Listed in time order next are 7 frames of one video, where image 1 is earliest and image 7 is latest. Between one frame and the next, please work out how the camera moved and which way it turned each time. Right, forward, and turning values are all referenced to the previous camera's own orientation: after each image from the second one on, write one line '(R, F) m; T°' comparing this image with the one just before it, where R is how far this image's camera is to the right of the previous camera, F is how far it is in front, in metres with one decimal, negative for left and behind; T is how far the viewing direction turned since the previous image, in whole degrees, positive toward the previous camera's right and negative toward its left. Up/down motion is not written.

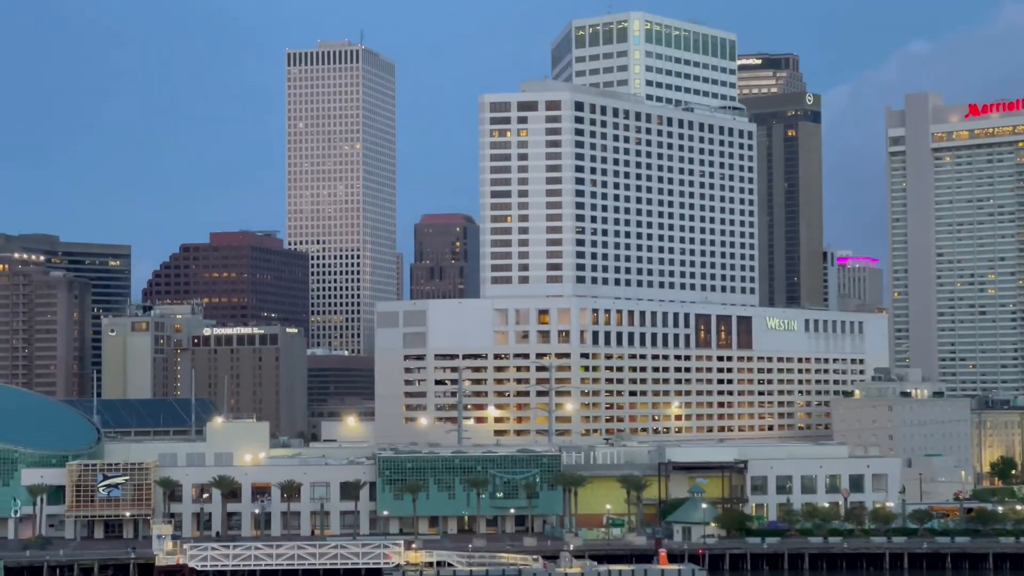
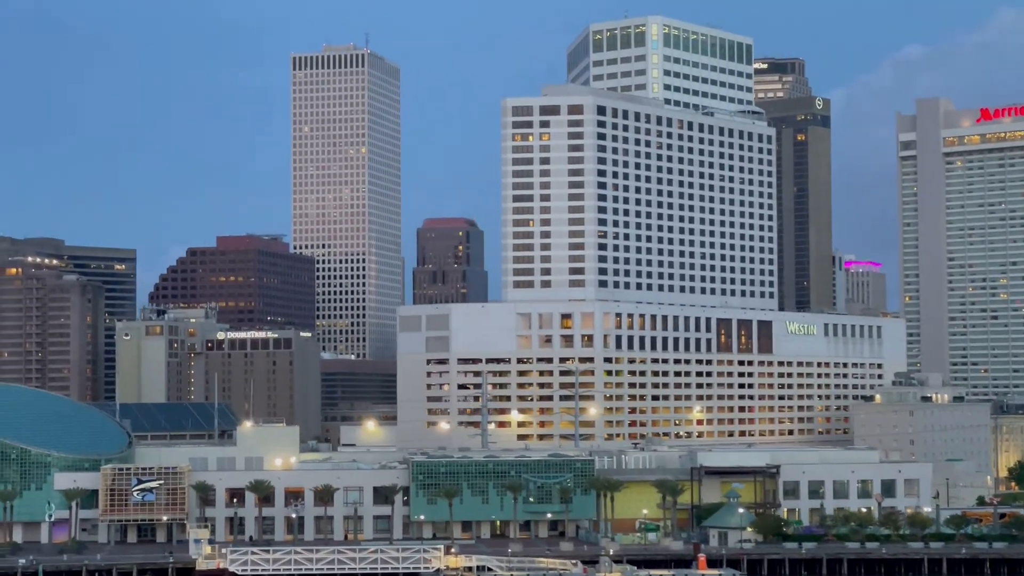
(-2.4, +0.1) m; 0°
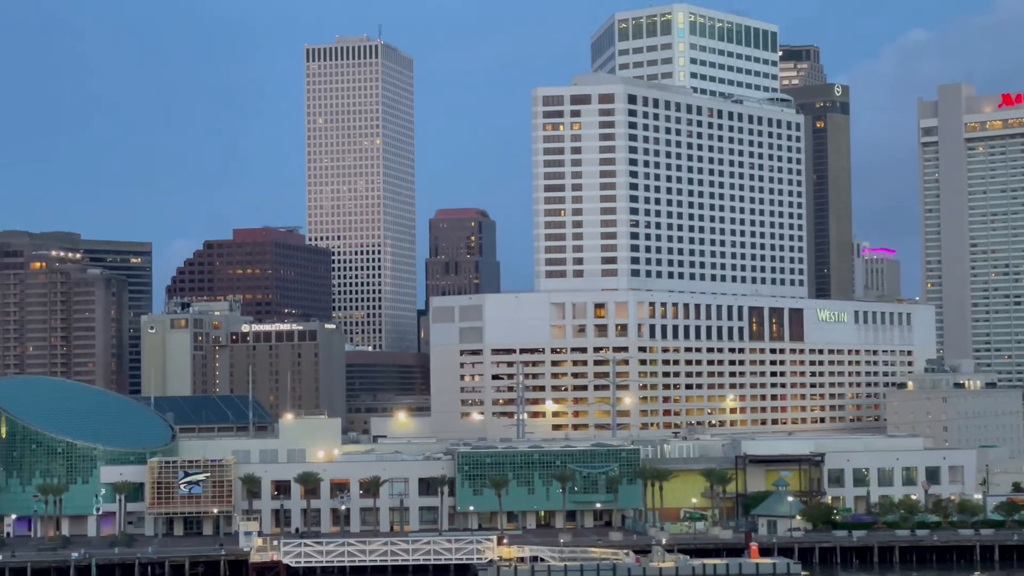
(-2.4, +0.2) m; 0°
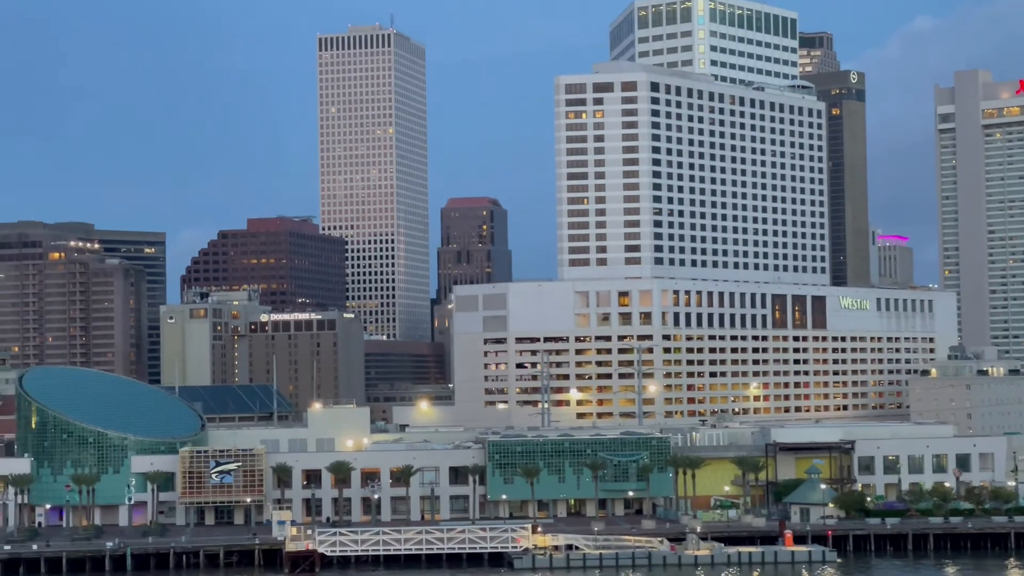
(-1.4, +0.1) m; 0°
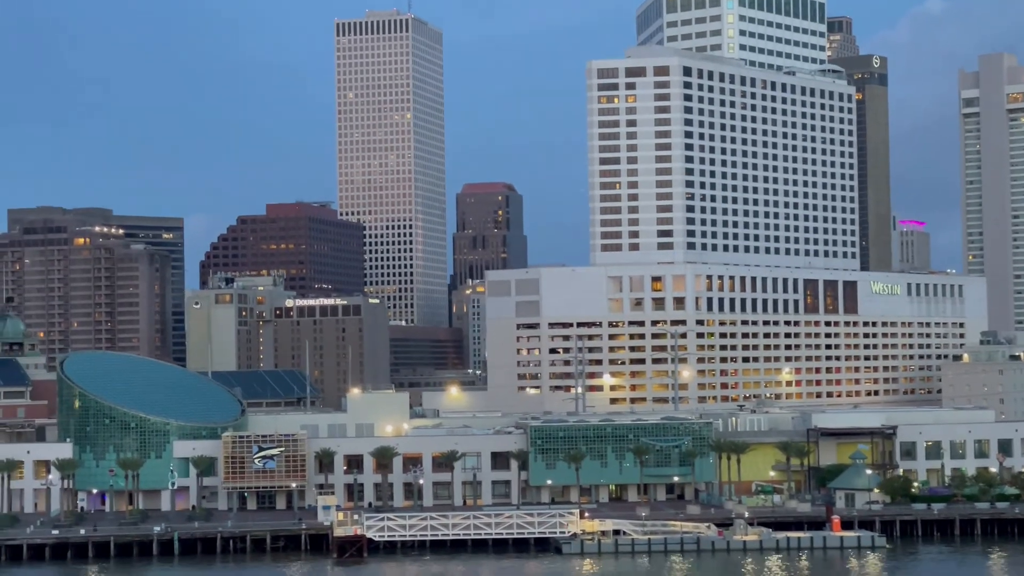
(-2.0, +0.2) m; 0°
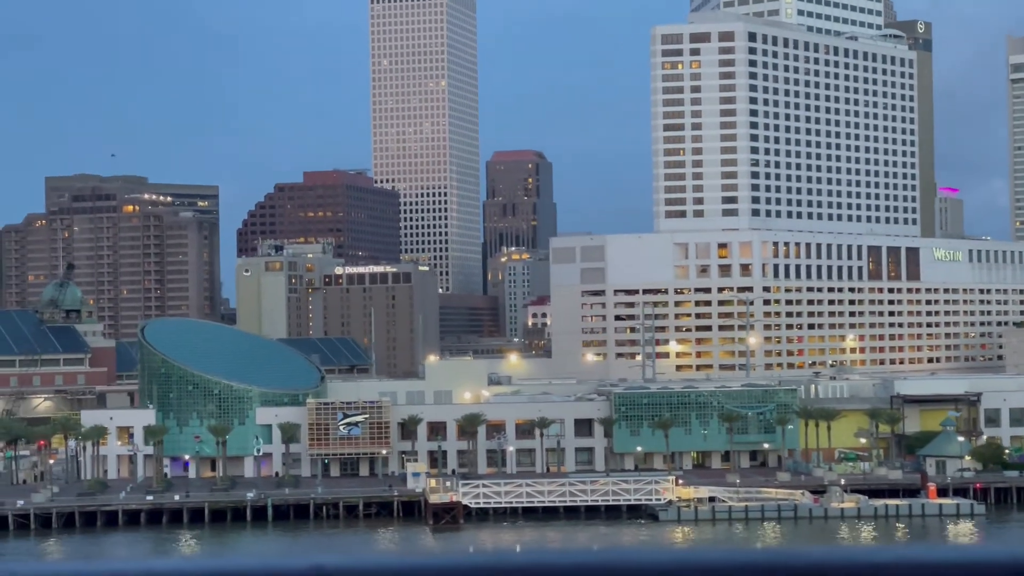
(-4.1, +0.5) m; -1°
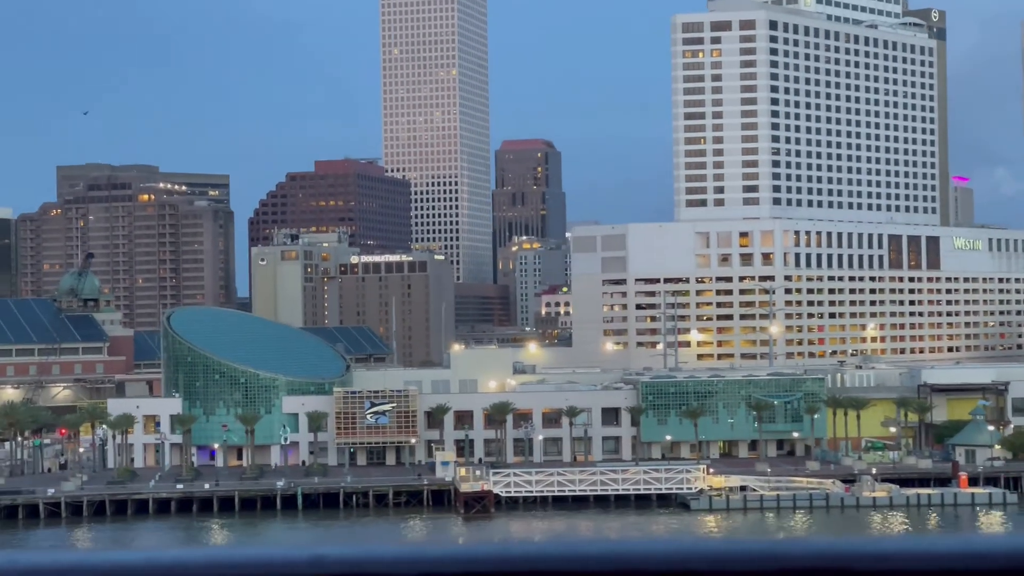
(-1.4, +0.2) m; 0°
